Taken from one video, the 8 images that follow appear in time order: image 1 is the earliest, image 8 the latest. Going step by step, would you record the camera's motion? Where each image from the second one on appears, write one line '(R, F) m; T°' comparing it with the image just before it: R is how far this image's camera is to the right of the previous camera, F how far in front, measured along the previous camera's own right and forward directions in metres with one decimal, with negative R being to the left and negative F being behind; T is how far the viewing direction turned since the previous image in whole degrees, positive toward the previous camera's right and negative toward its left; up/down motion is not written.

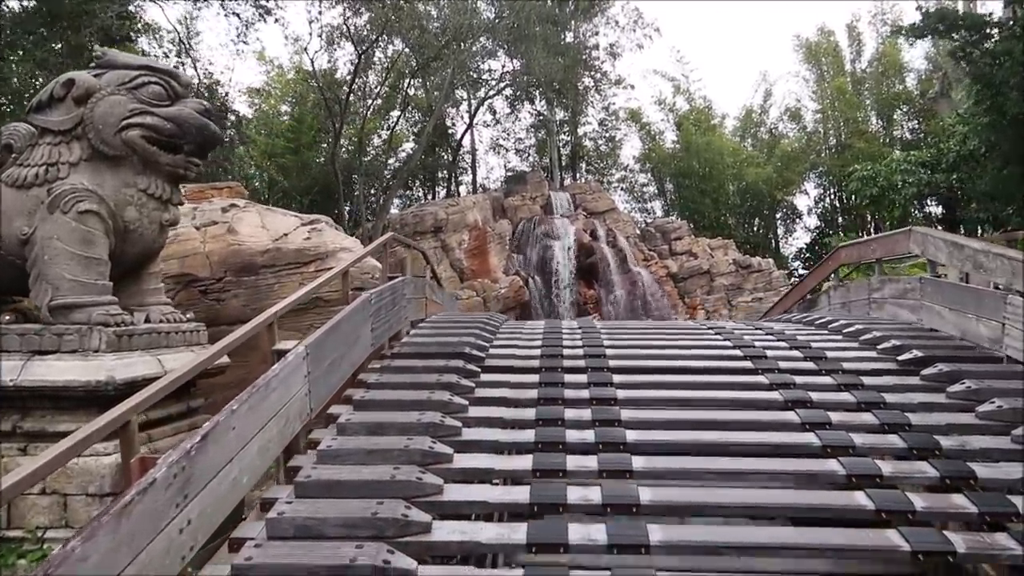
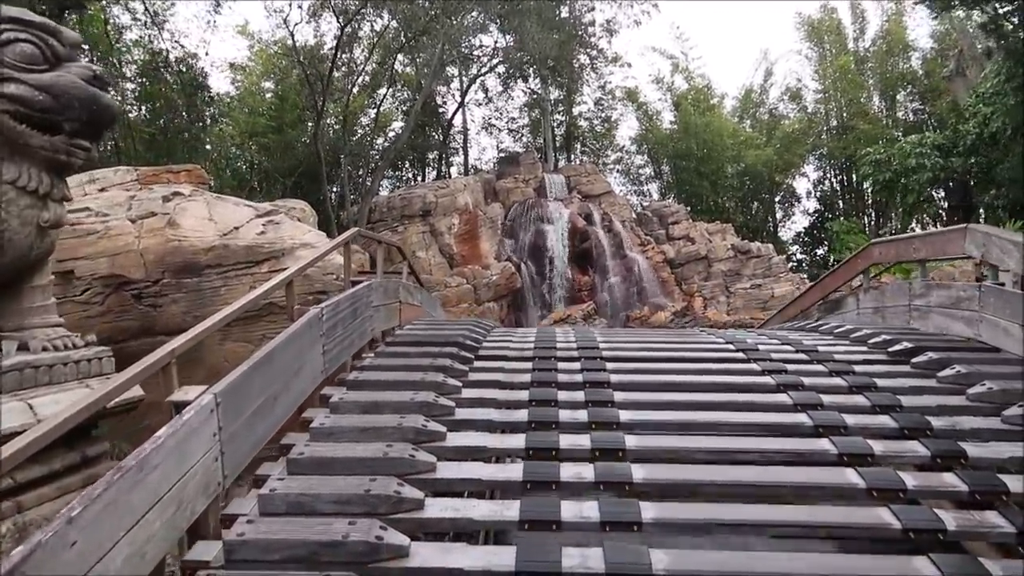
(+0.1, +0.8) m; +1°
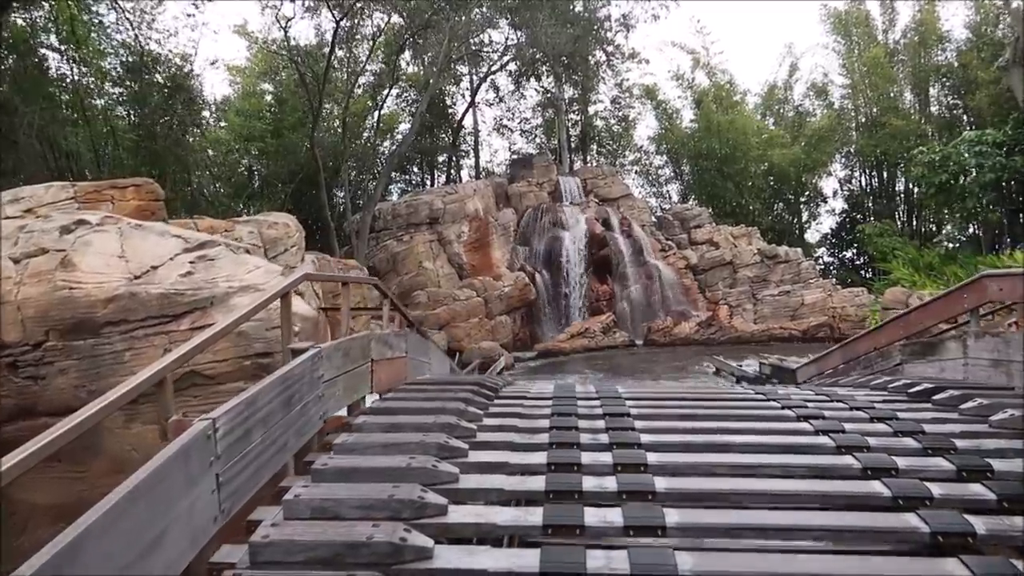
(+0.1, +1.3) m; -1°
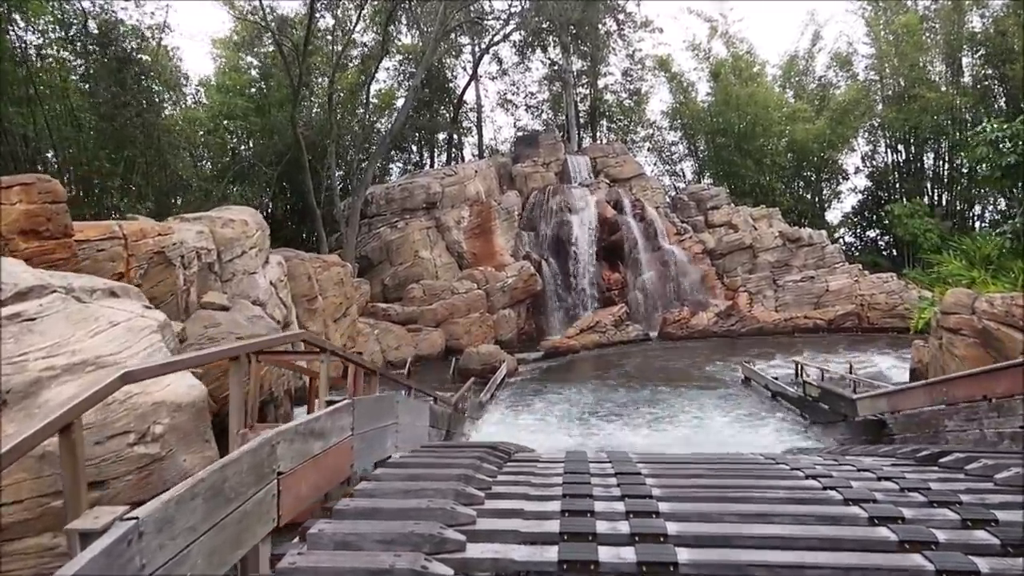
(+0.1, +1.5) m; -1°
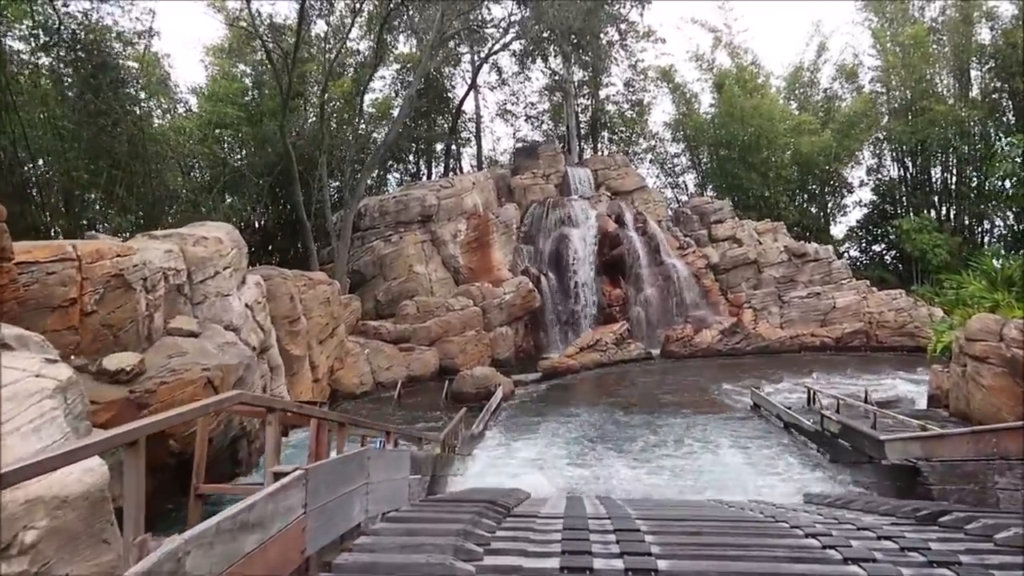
(+0.1, +0.6) m; 0°
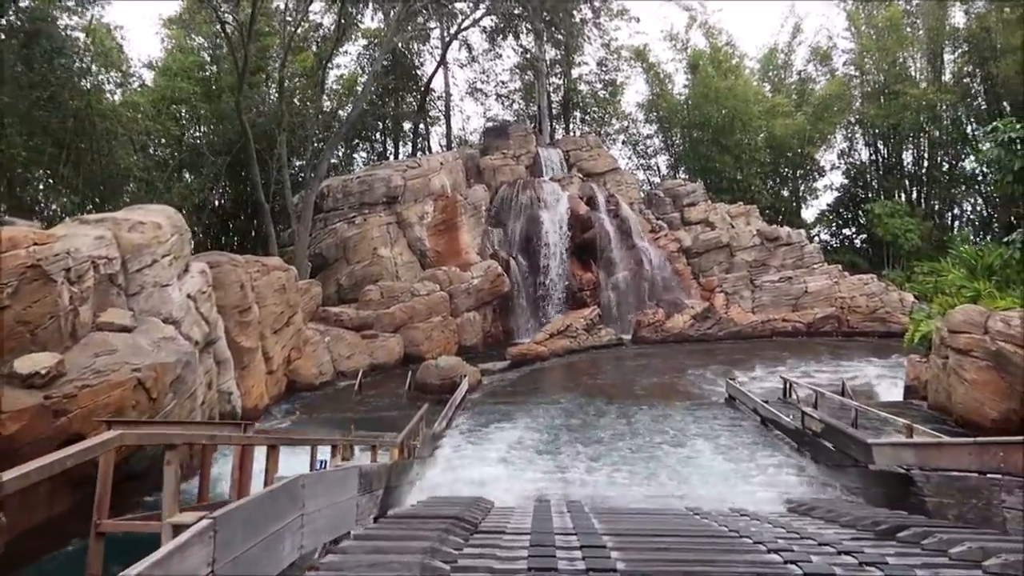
(+0.1, +0.5) m; +2°
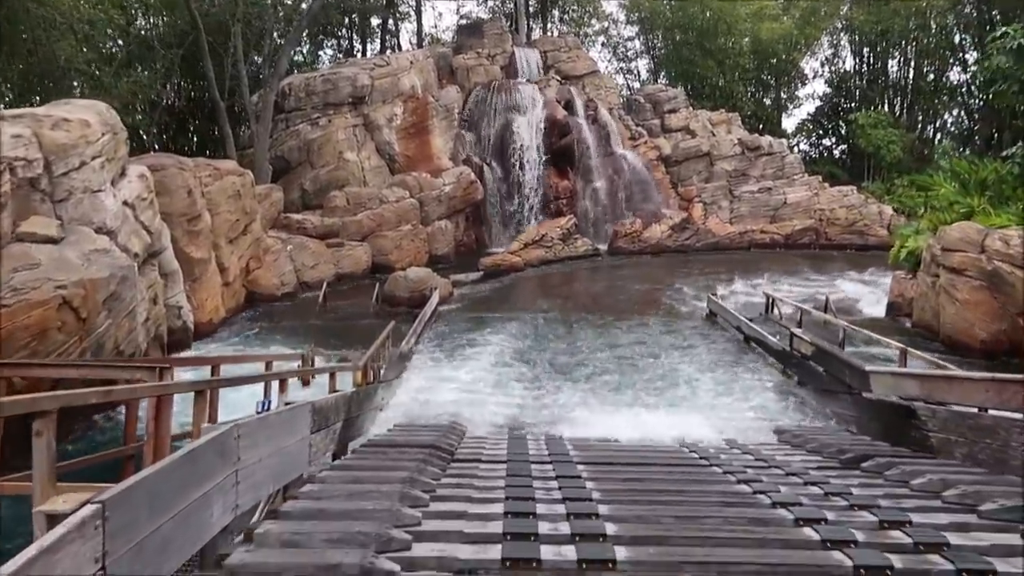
(0.0, +0.6) m; +2°
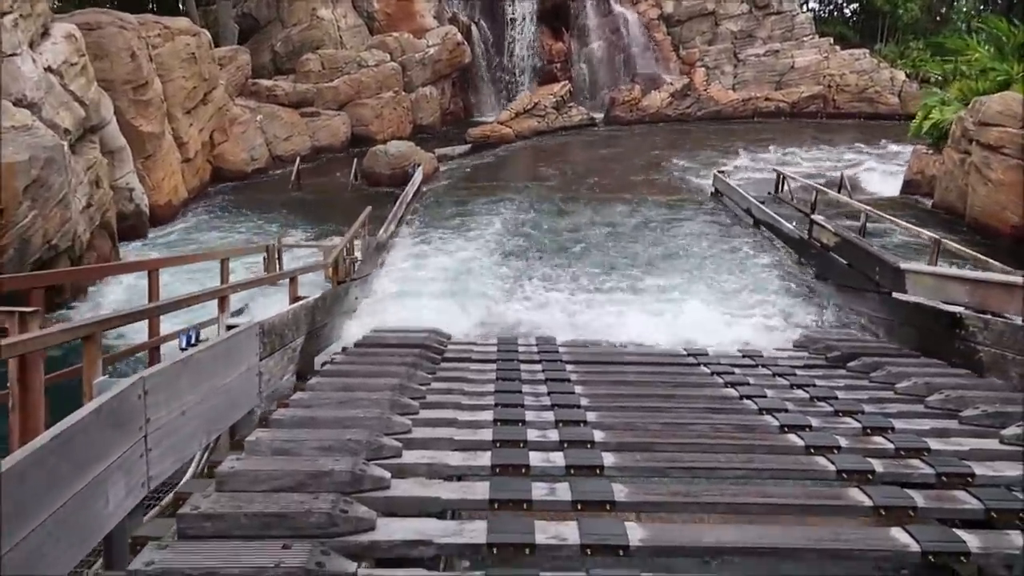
(0.0, +0.6) m; +1°
